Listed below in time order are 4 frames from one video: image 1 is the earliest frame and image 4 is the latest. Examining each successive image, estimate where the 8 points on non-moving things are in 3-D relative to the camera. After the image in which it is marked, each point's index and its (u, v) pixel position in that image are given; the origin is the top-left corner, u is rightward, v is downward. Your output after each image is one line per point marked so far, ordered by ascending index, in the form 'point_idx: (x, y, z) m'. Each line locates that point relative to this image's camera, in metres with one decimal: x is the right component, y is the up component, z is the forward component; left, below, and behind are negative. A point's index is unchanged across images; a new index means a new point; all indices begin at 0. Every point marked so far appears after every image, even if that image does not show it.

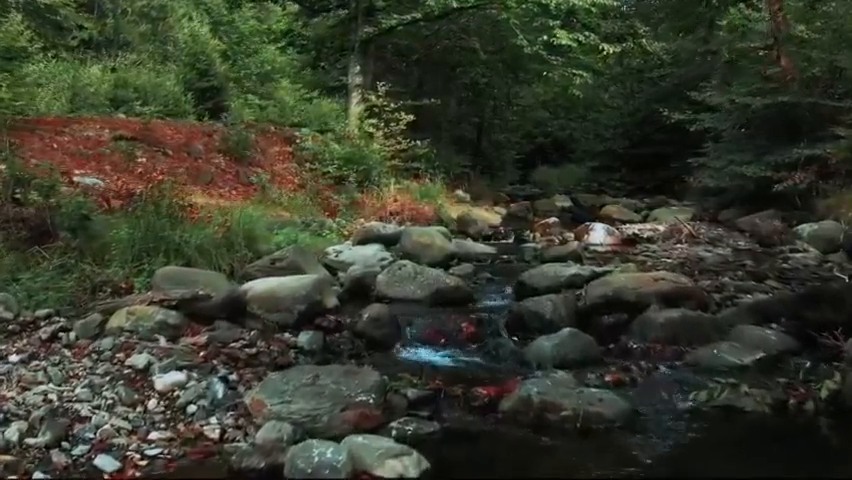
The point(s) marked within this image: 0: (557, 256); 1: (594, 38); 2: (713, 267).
0: (+1.6, -0.2, +9.7) m
1: (+3.6, +4.4, +16.8) m
2: (+3.5, -0.3, +9.5) m
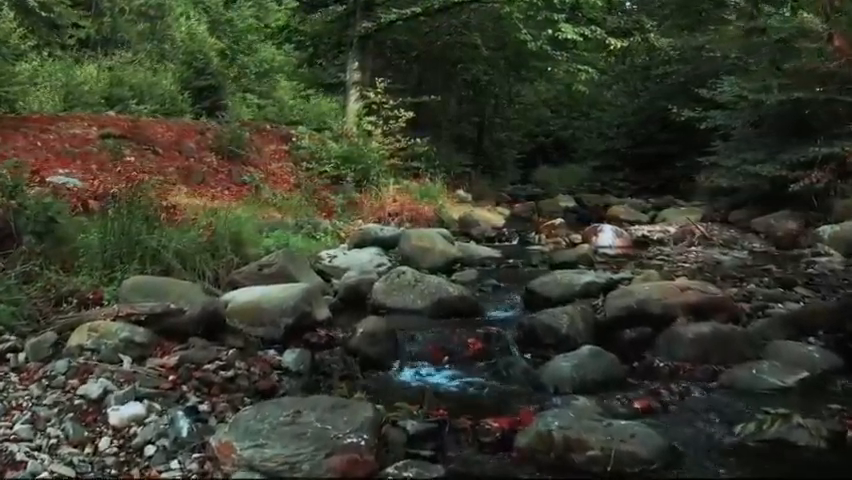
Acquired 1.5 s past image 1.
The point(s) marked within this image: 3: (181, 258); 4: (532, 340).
0: (+1.6, -0.2, +9.0) m
1: (+3.6, +4.3, +16.1) m
2: (+3.5, -0.4, +8.8) m
3: (-2.2, -0.1, +6.9) m
4: (+0.8, -0.7, +5.6) m
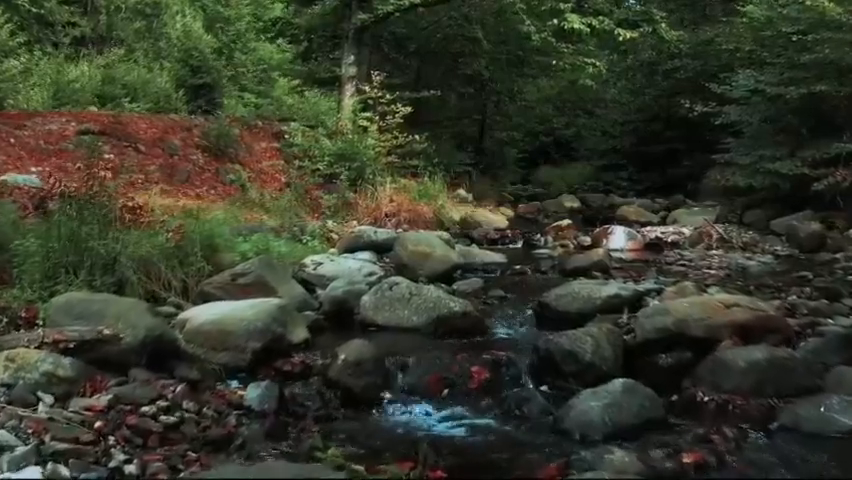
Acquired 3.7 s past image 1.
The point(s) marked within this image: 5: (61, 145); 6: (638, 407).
0: (+1.6, -0.3, +8.1) m
1: (+3.6, +4.3, +15.2) m
2: (+3.5, -0.4, +7.9) m
3: (-2.2, -0.2, +5.9) m
4: (+0.7, -0.8, +4.6) m
5: (-4.6, +1.2, +9.6) m
6: (+1.1, -0.8, +3.9) m
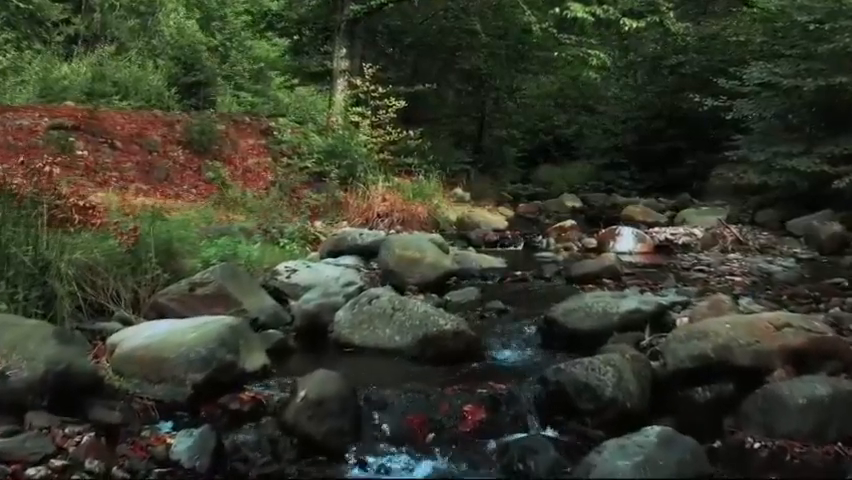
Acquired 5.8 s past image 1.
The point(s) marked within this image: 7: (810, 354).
0: (+1.5, -0.3, +7.2) m
1: (+3.5, +4.3, +14.3) m
2: (+3.4, -0.4, +7.0) m
3: (-2.3, -0.2, +5.1) m
4: (+0.6, -0.8, +3.7) m
5: (-4.7, +1.2, +8.7) m
6: (+1.0, -0.9, +3.0) m
7: (+2.0, -0.6, +4.0) m
